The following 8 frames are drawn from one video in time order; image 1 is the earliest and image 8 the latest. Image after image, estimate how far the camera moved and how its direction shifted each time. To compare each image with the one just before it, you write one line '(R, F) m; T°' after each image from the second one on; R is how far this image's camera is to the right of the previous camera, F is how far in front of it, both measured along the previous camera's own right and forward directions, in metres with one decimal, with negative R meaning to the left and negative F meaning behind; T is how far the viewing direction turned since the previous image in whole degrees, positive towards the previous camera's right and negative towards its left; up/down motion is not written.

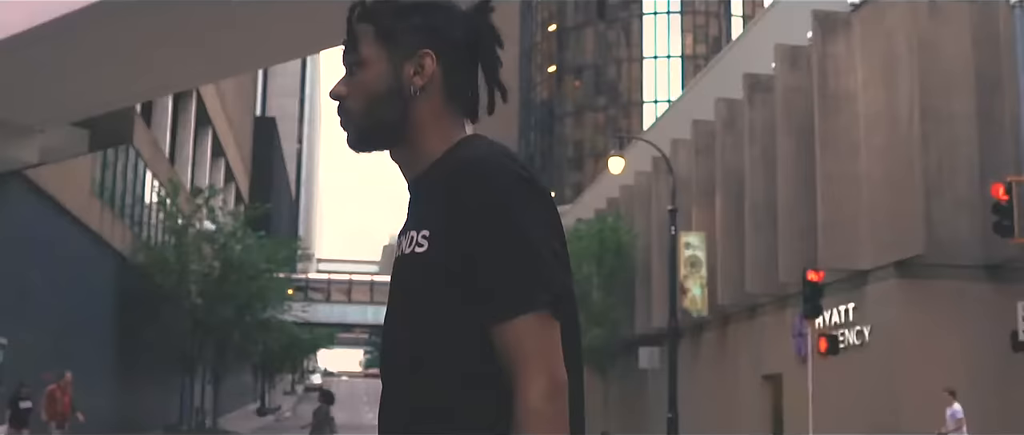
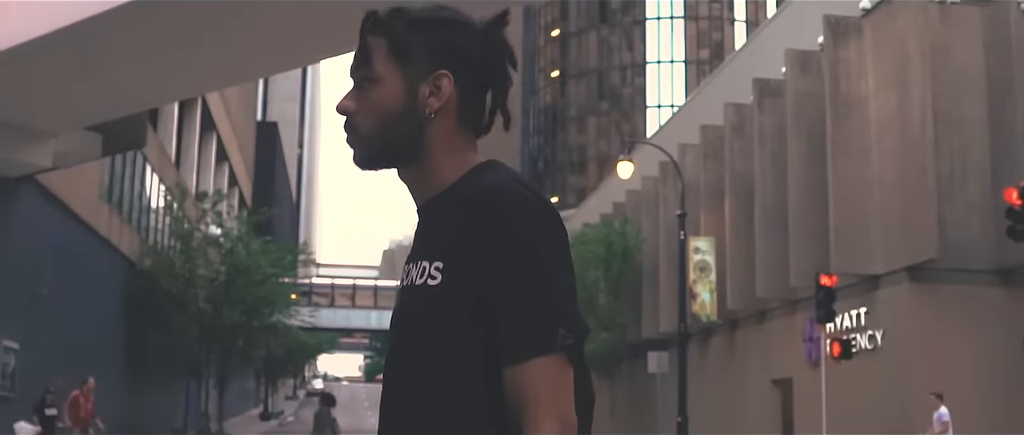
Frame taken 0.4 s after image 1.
(-0.3, 0.0) m; 0°
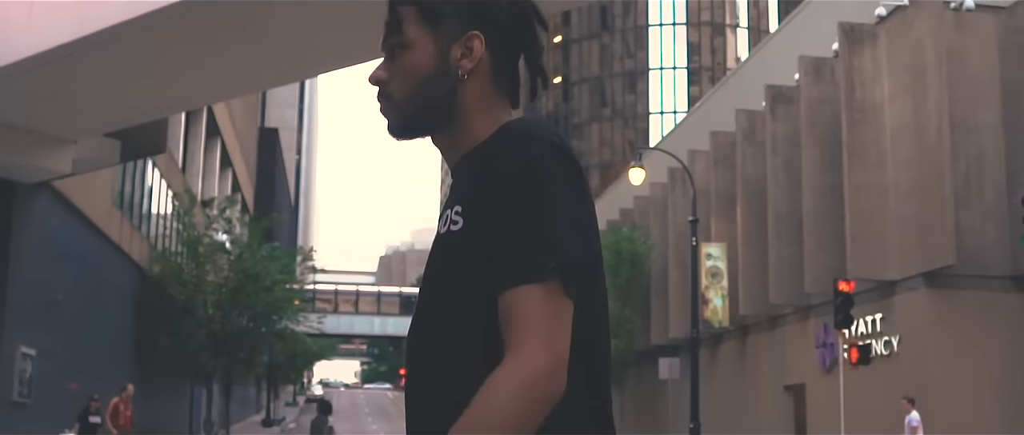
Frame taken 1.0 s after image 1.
(-0.5, 0.0) m; 0°
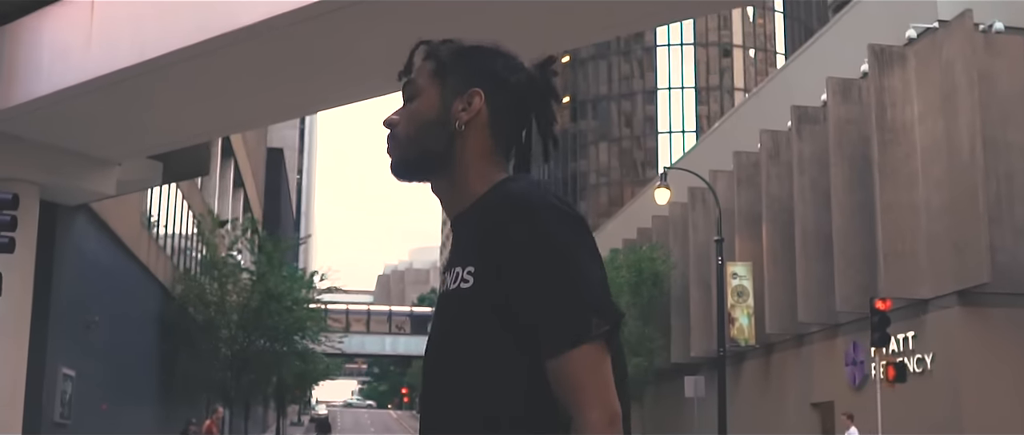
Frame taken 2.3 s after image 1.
(-0.9, -0.2) m; 0°
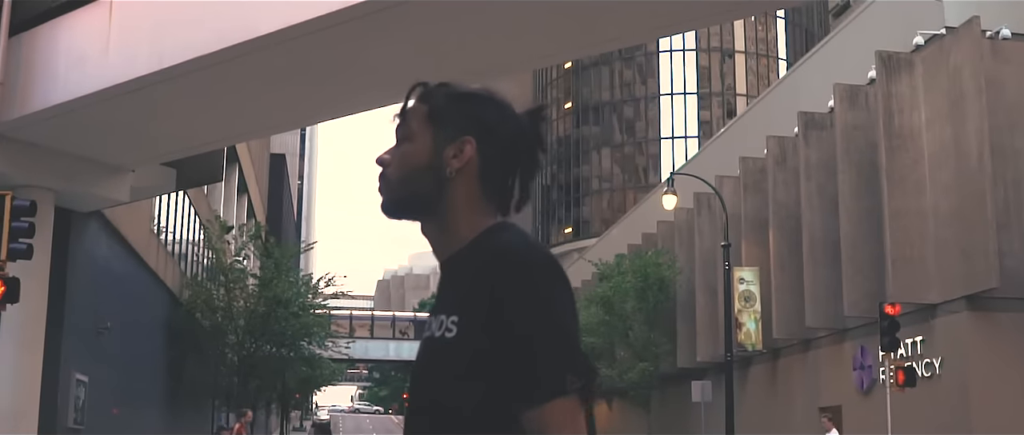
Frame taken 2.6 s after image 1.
(-0.3, -0.1) m; 0°
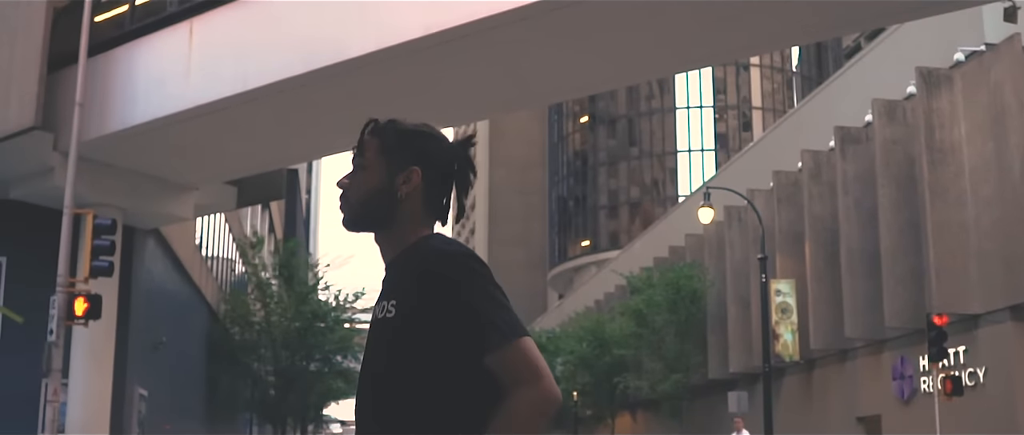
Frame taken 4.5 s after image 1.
(-1.2, -0.5) m; 0°
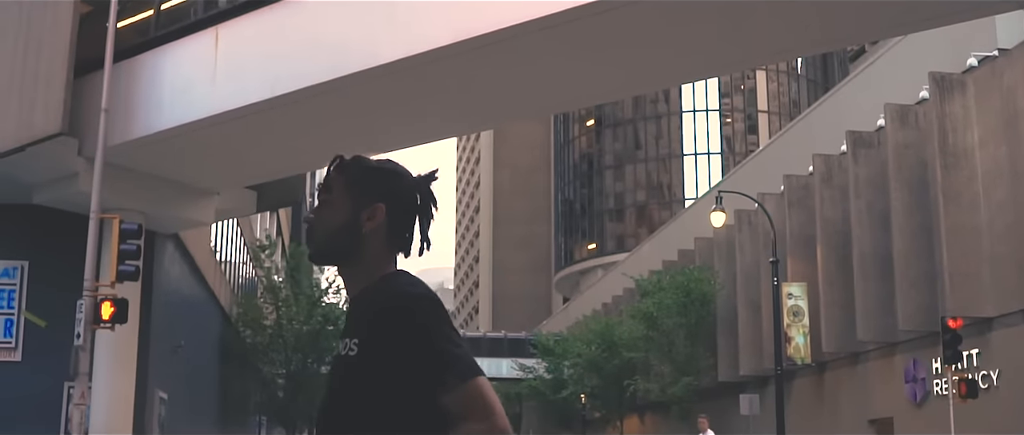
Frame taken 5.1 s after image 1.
(-0.4, -0.2) m; 0°
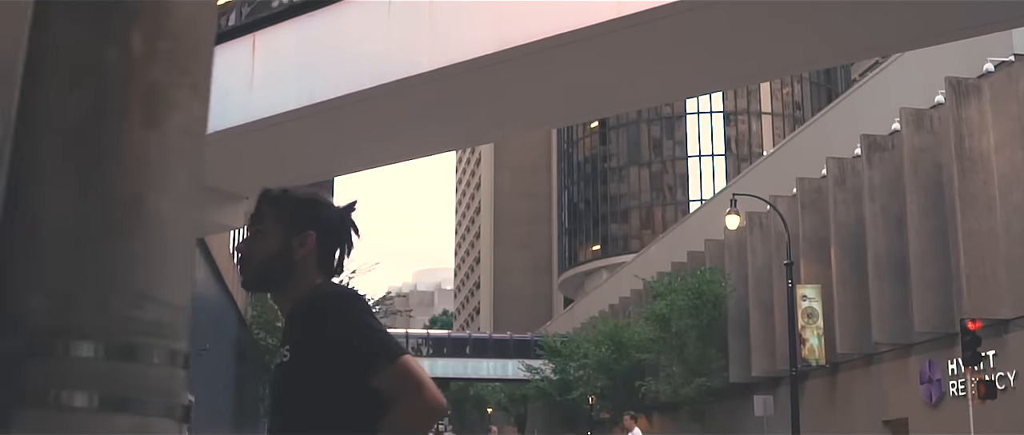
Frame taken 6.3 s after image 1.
(-0.7, -0.2) m; 0°
